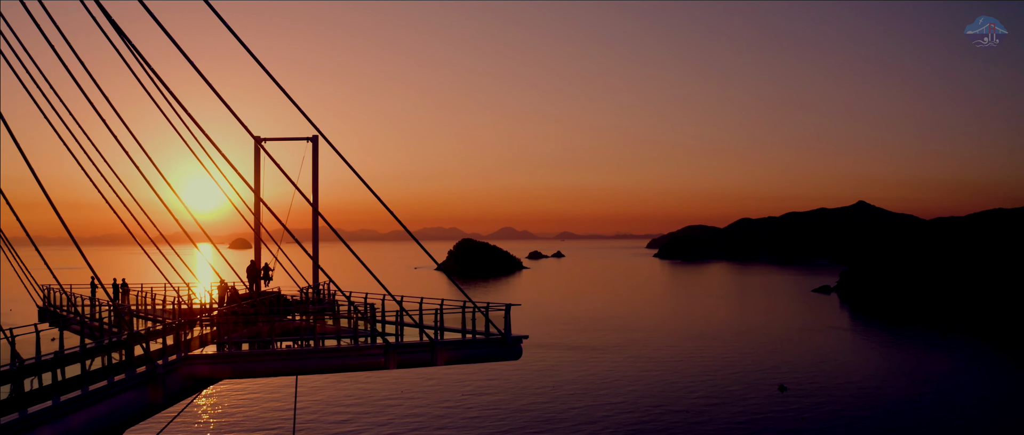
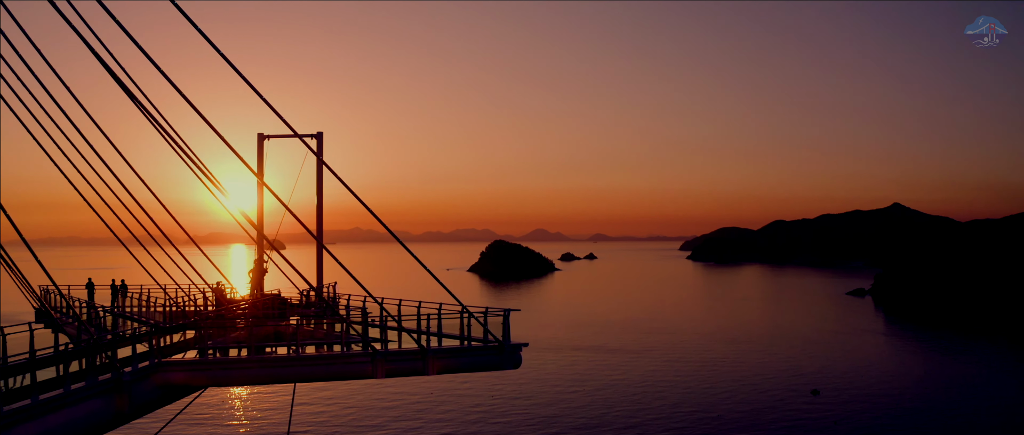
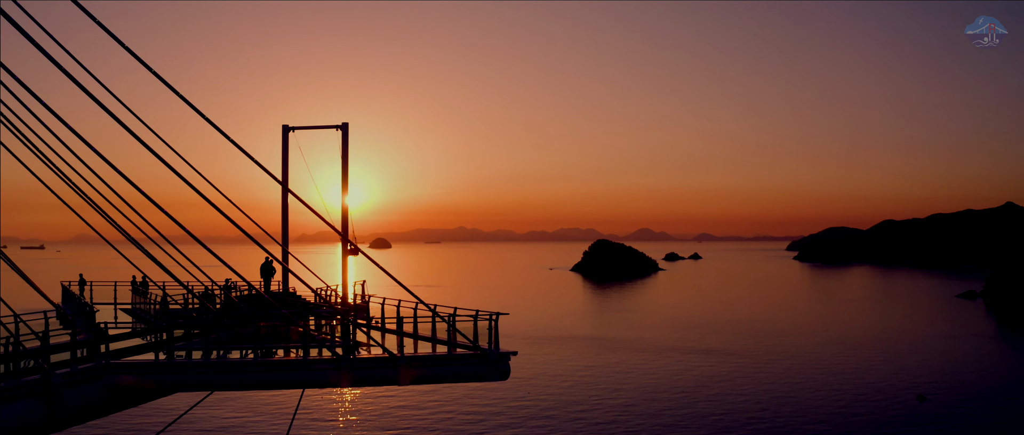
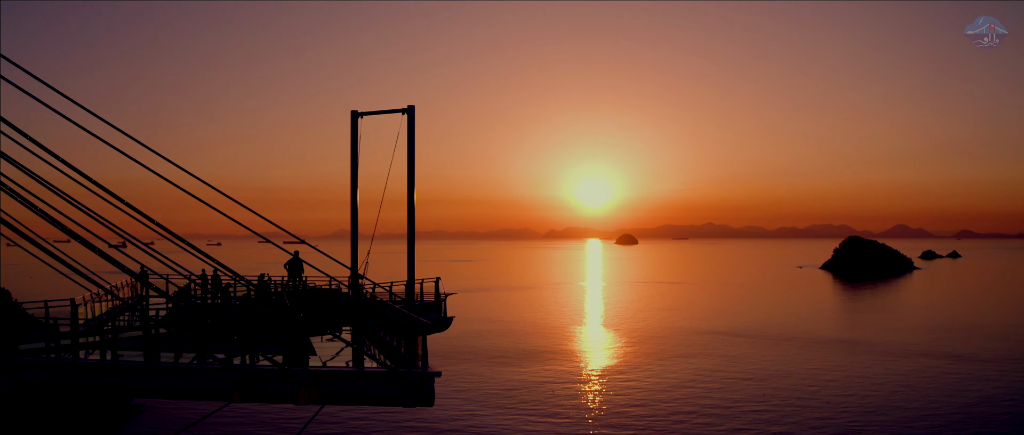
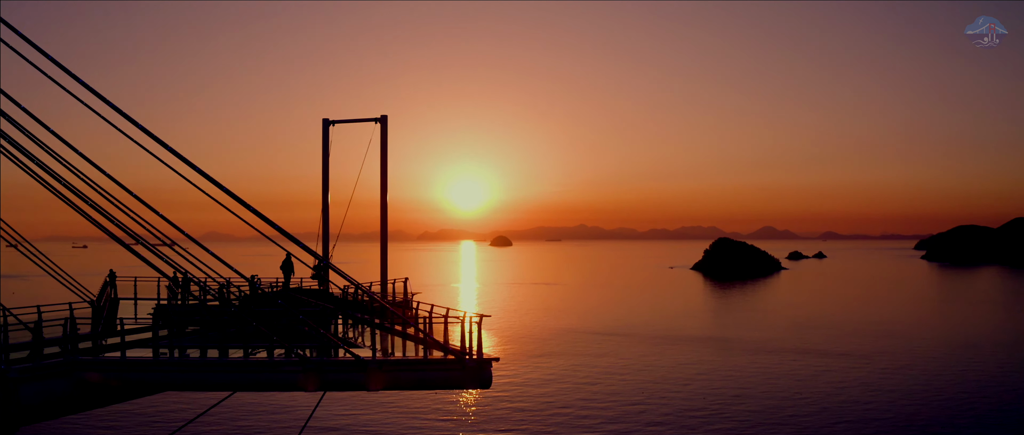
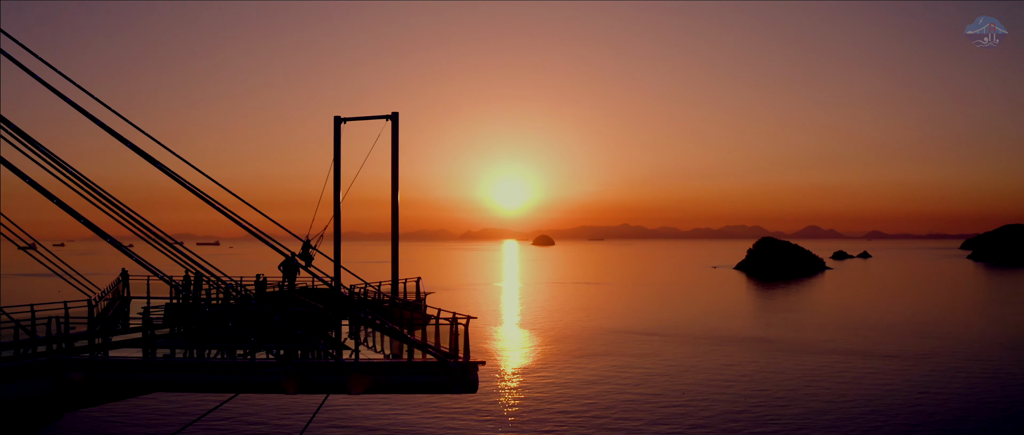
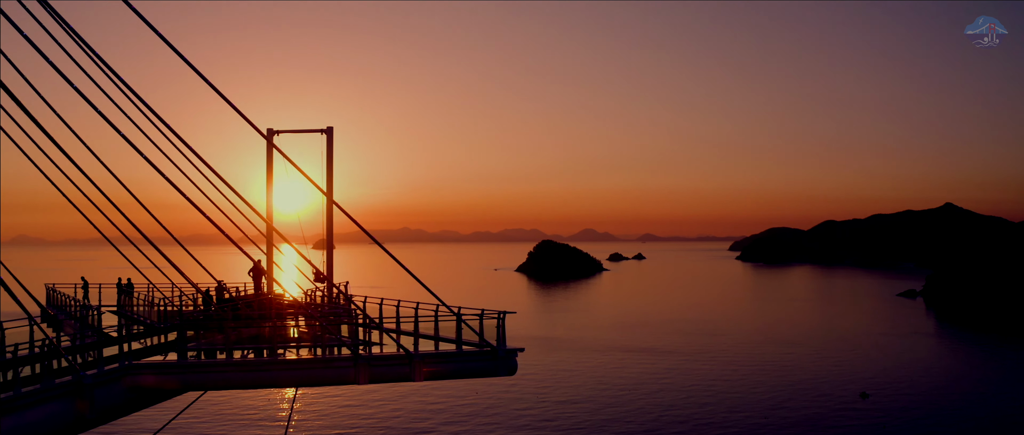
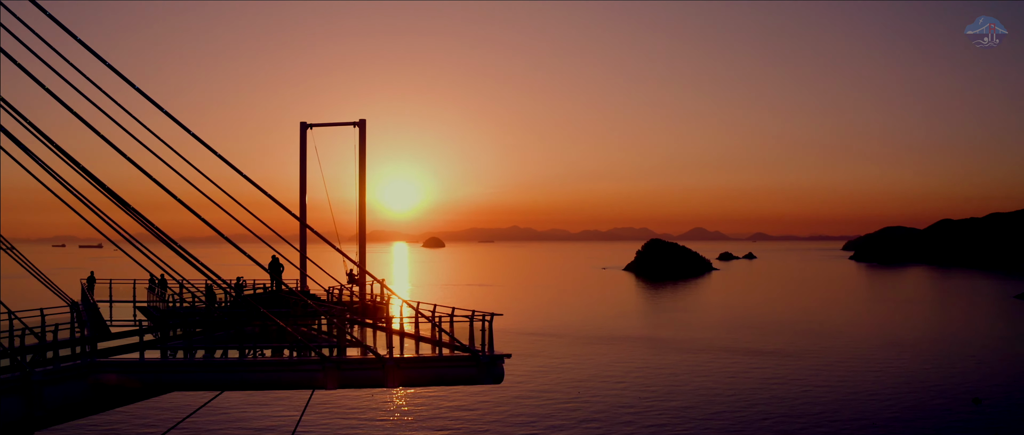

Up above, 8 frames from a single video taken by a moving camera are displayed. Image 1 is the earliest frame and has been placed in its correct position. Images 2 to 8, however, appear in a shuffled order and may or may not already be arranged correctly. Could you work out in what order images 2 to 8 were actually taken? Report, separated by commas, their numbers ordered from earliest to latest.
2, 7, 3, 8, 5, 6, 4
